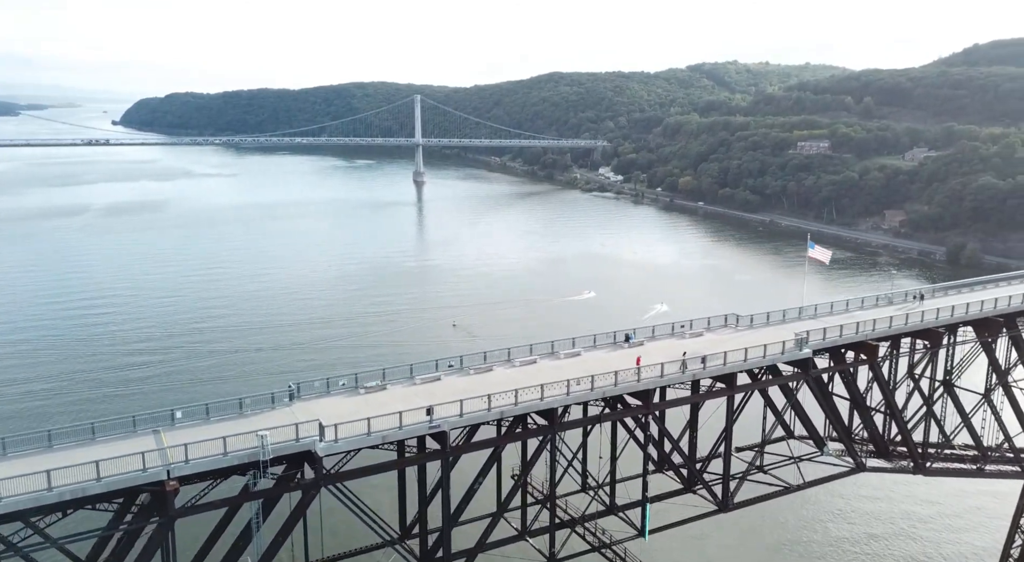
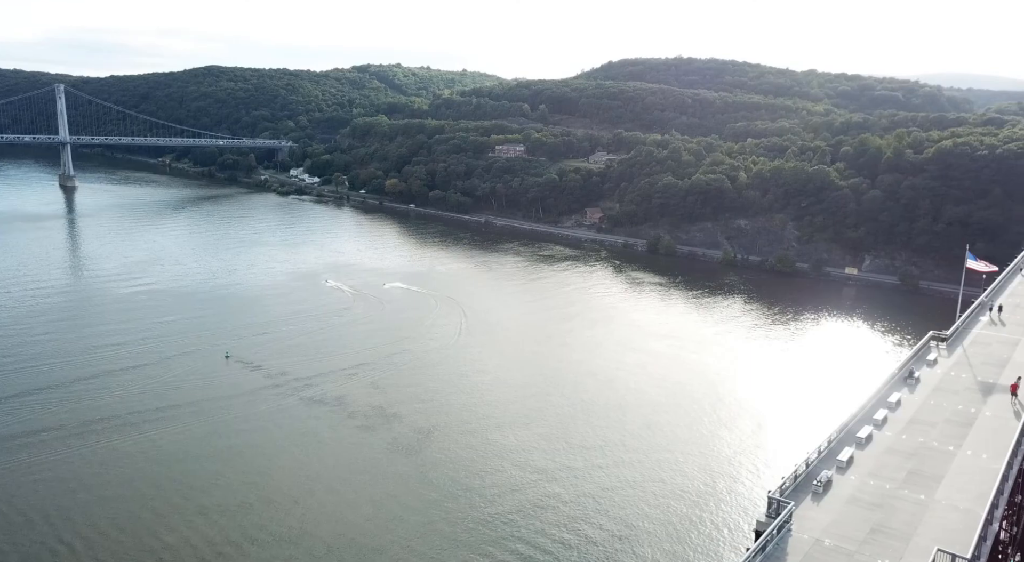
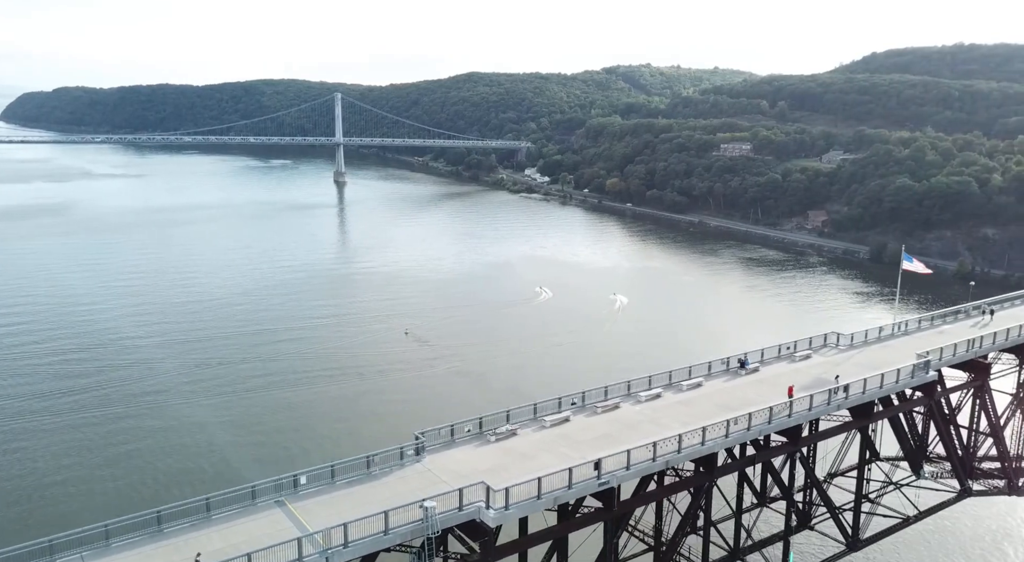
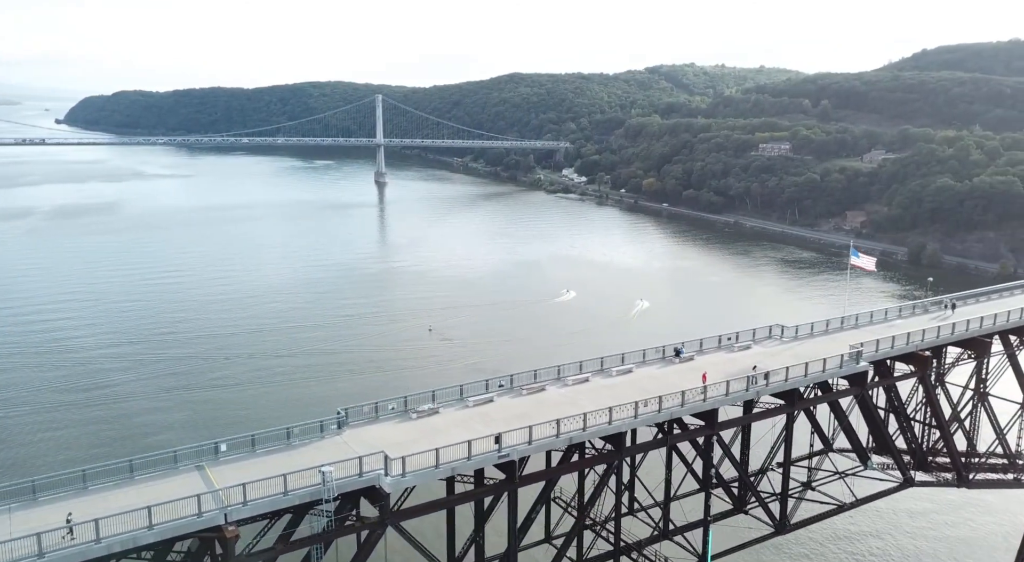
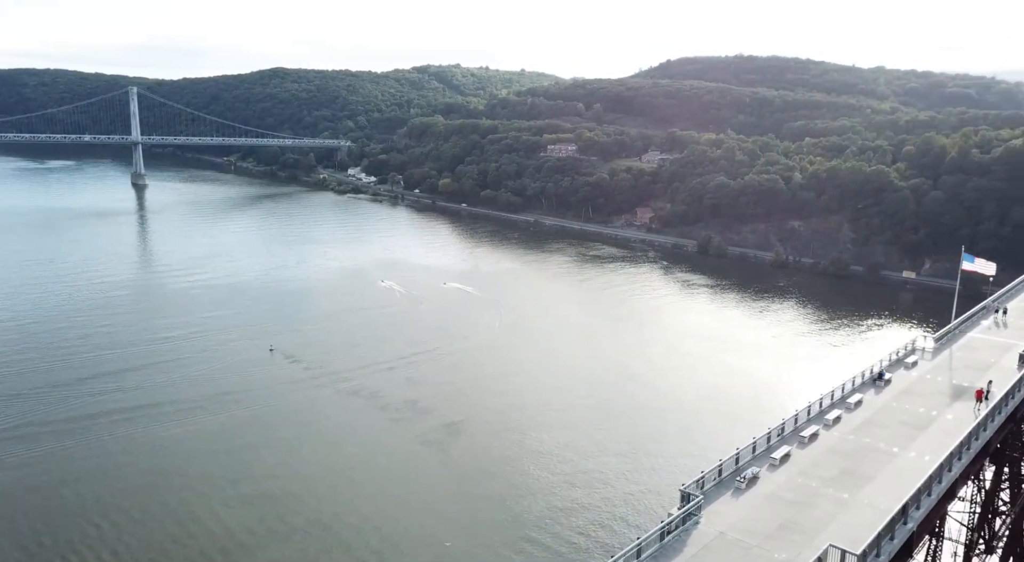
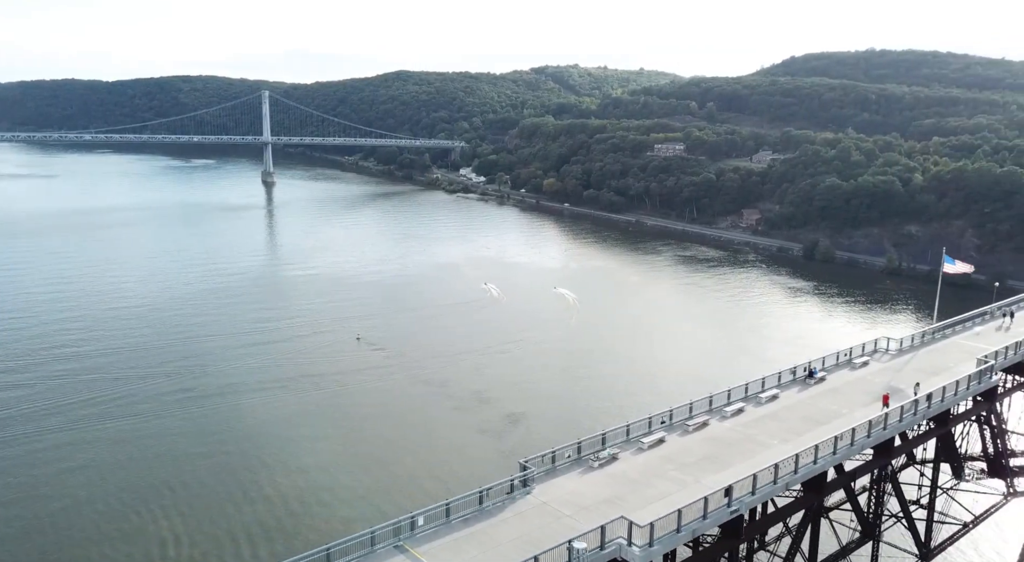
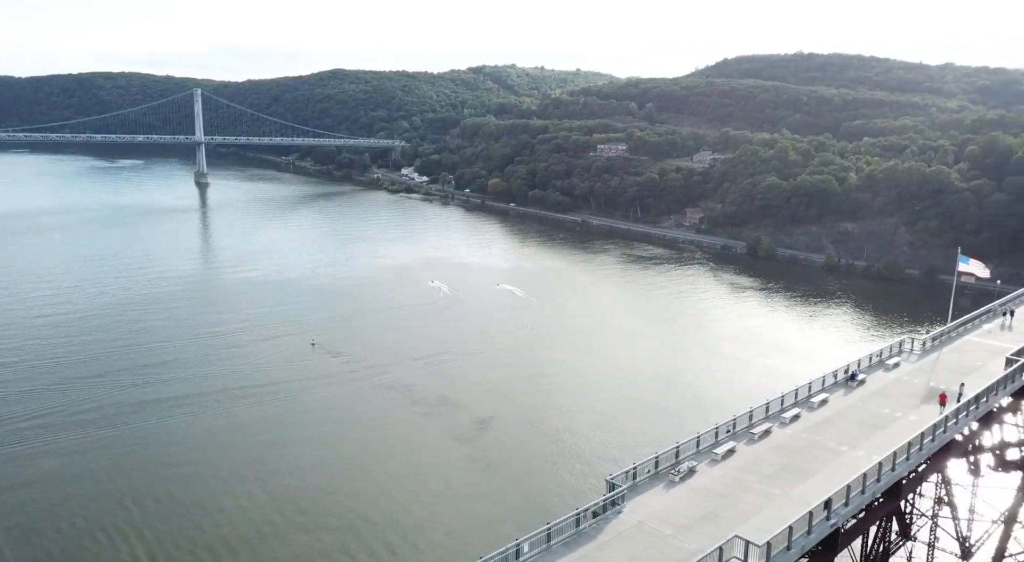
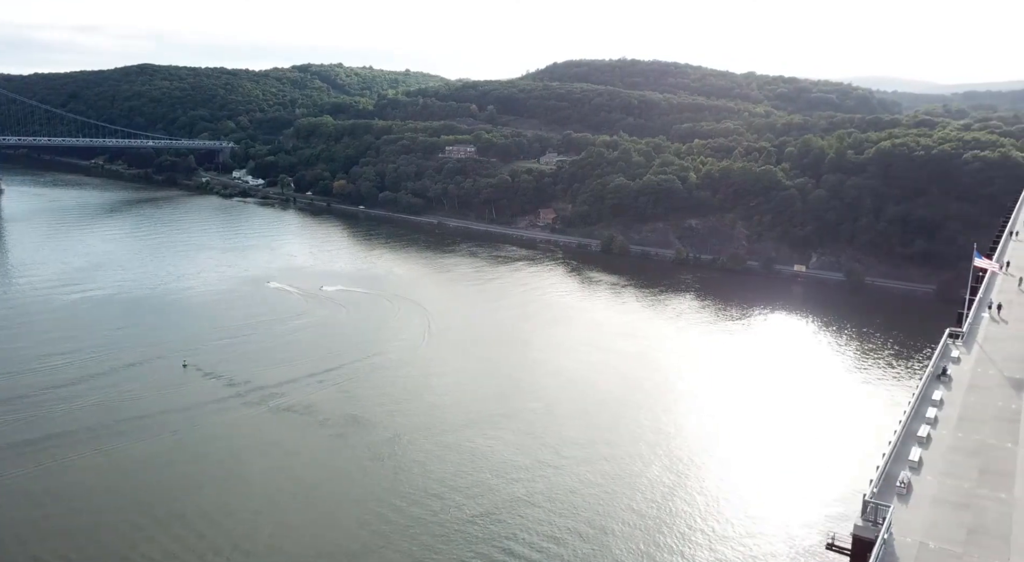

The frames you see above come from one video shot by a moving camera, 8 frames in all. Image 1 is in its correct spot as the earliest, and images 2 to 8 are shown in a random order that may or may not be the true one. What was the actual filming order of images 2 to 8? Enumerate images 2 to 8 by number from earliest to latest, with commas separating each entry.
4, 3, 6, 7, 5, 2, 8
